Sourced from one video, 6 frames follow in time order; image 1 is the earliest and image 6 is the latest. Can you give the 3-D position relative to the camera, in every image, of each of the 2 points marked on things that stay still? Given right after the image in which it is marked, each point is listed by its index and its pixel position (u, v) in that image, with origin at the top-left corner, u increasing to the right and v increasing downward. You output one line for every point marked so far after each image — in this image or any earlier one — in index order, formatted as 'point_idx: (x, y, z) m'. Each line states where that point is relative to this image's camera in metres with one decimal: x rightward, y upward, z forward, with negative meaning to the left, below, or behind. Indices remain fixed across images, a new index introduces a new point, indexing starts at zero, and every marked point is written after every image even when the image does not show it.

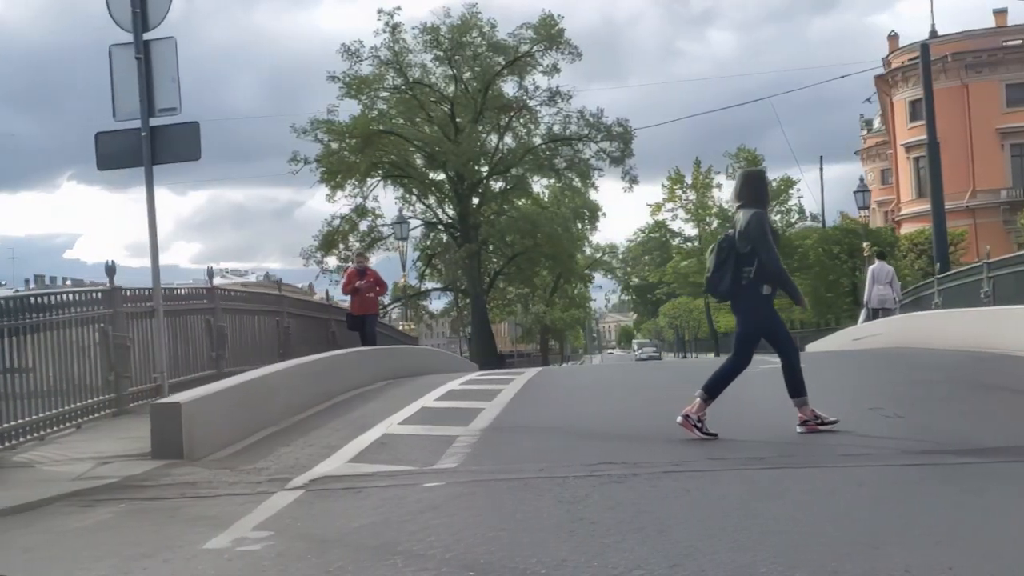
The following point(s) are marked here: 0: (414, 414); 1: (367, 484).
0: (-0.9, -1.2, +10.9) m
1: (-0.8, -1.1, +6.8) m
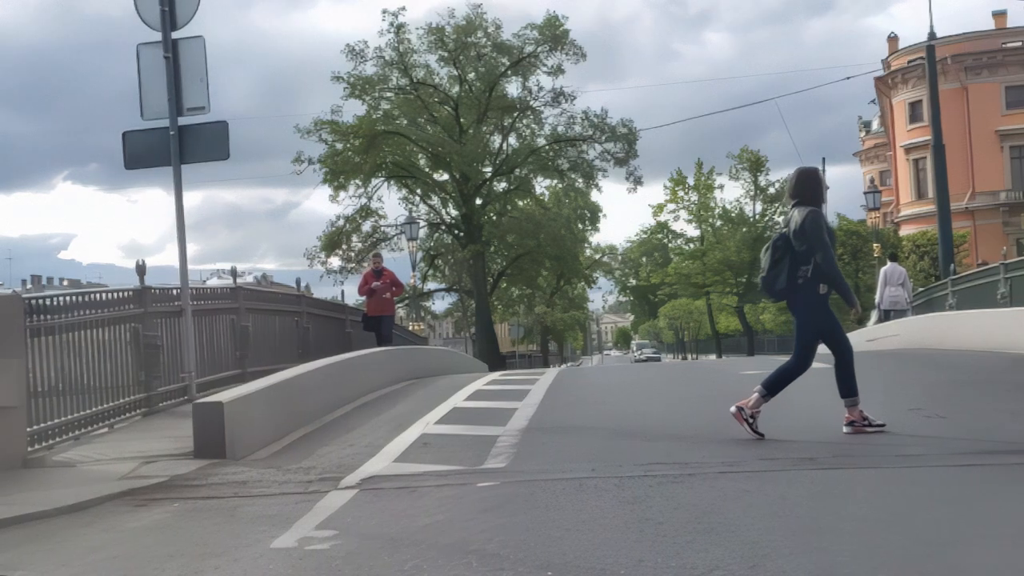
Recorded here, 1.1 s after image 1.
0: (-0.6, -1.2, +10.9) m
1: (-0.5, -1.1, +6.8) m
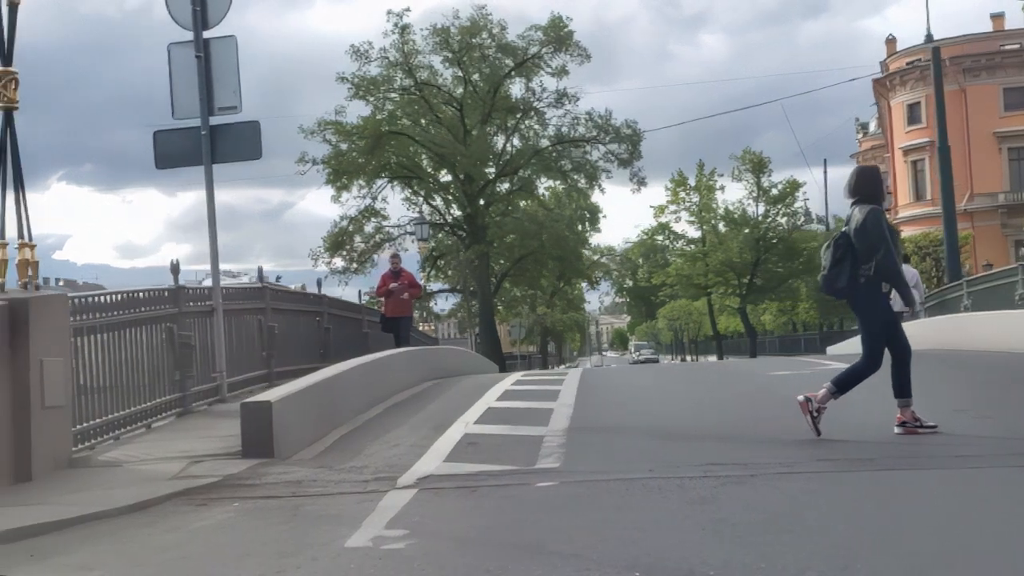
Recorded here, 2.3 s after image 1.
0: (-0.2, -1.2, +10.9) m
1: (-0.2, -1.1, +6.8) m
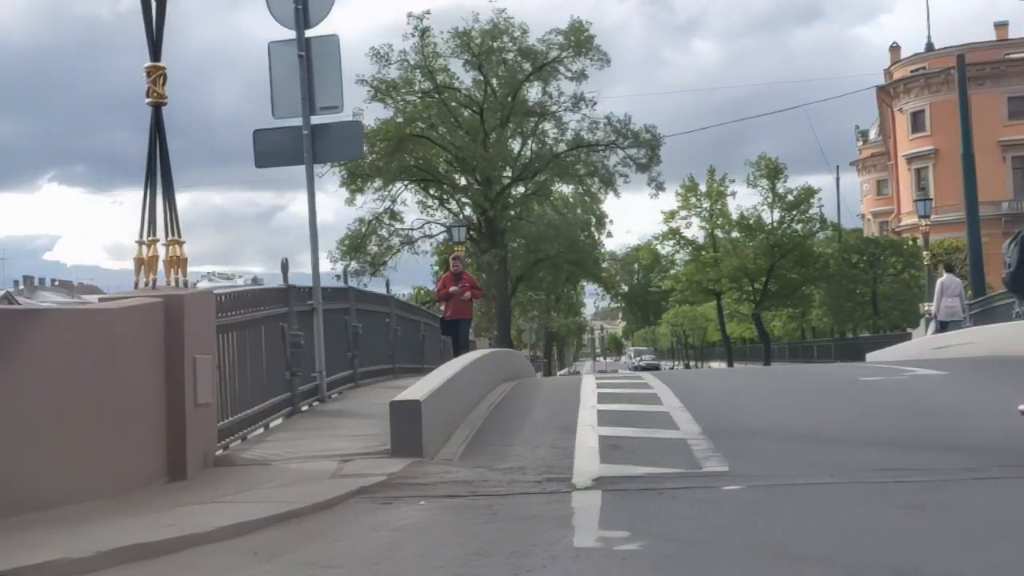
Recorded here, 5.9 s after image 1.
0: (+0.8, -1.2, +10.8) m
1: (+0.8, -1.1, +6.7) m
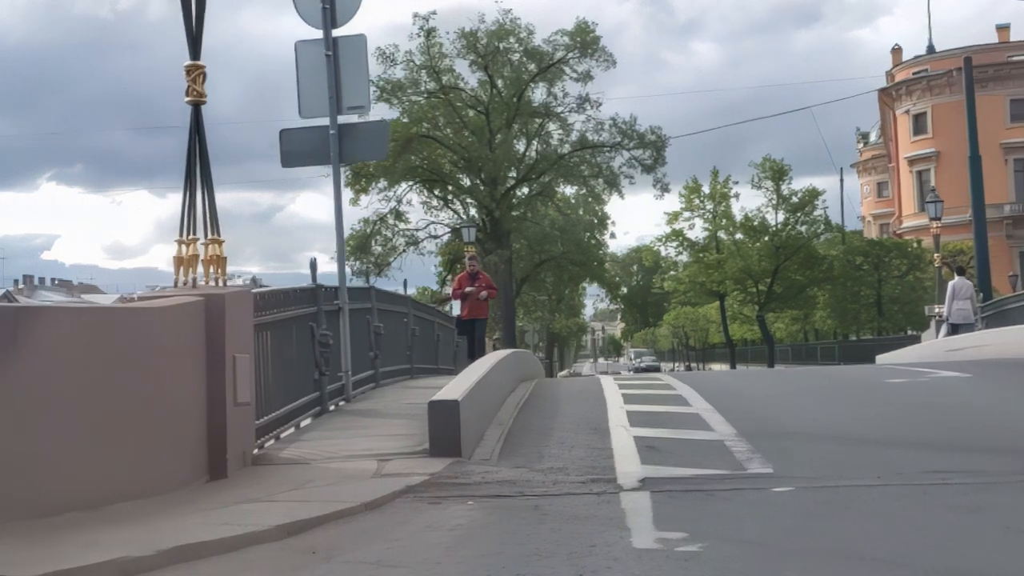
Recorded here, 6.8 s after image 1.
0: (+1.1, -1.2, +10.8) m
1: (+1.1, -1.1, +6.7) m
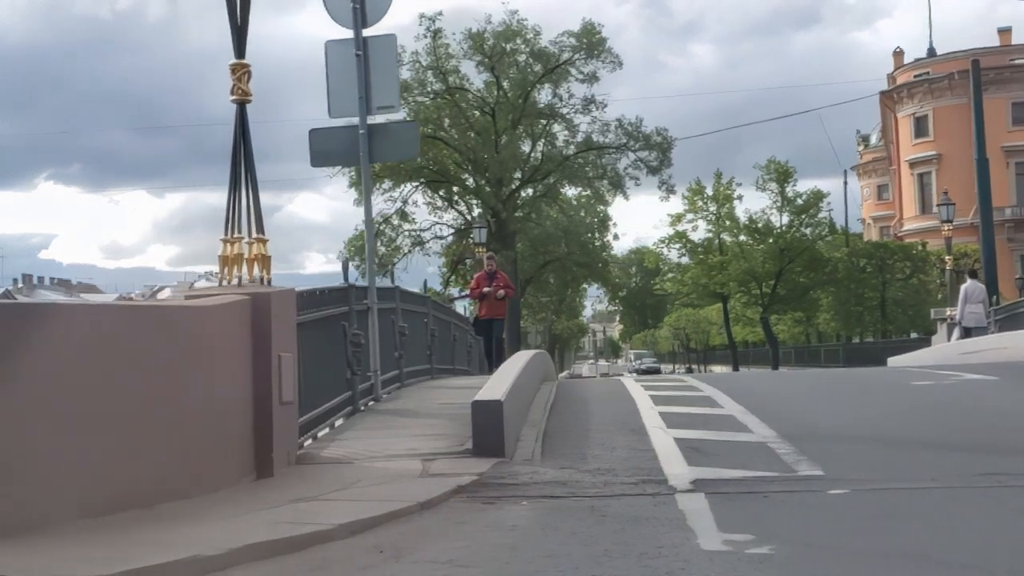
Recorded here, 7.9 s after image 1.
0: (+1.4, -1.2, +10.8) m
1: (+1.4, -1.1, +6.7) m
